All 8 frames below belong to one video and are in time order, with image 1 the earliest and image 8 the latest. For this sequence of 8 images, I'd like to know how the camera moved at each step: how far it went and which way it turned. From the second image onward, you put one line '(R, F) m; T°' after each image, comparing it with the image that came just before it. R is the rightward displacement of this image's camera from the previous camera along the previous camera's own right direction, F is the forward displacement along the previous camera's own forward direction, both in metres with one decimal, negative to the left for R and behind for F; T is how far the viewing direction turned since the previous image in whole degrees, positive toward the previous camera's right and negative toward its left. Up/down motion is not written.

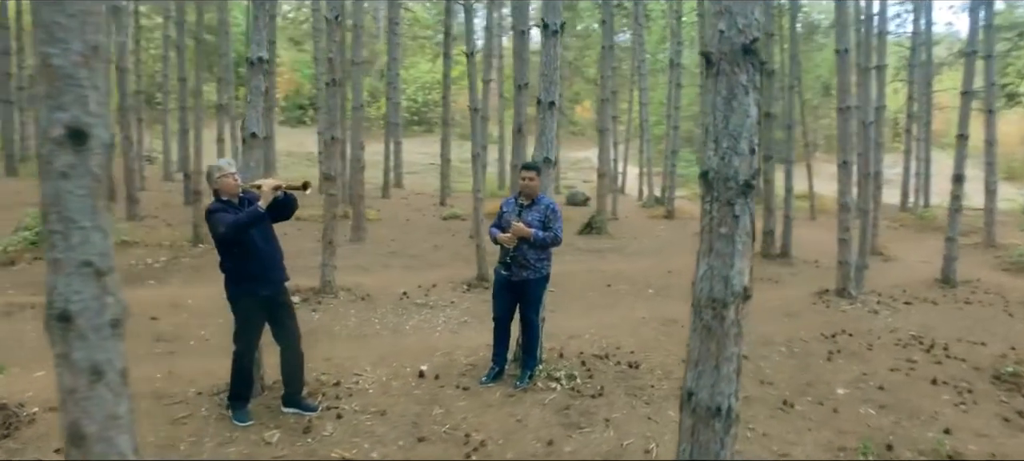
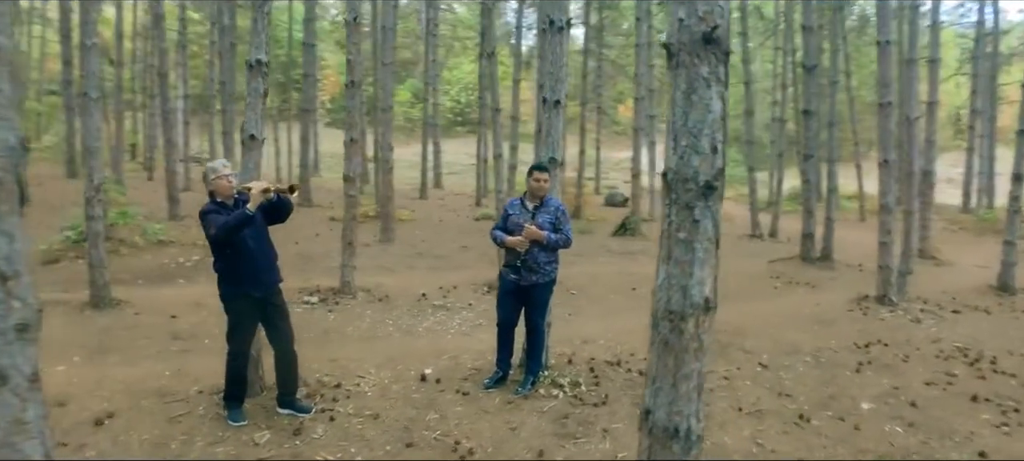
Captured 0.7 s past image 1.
(+0.4, +0.2) m; -4°
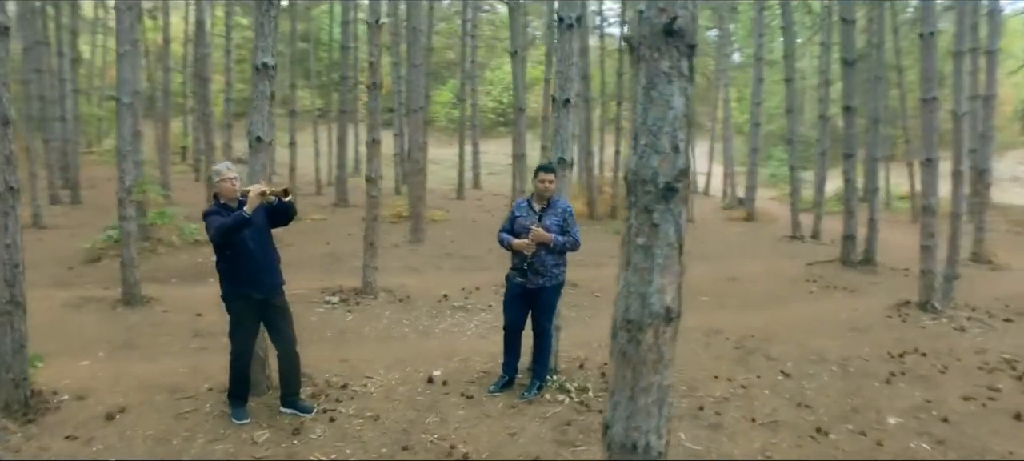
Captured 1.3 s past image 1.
(+0.4, +0.1) m; -4°
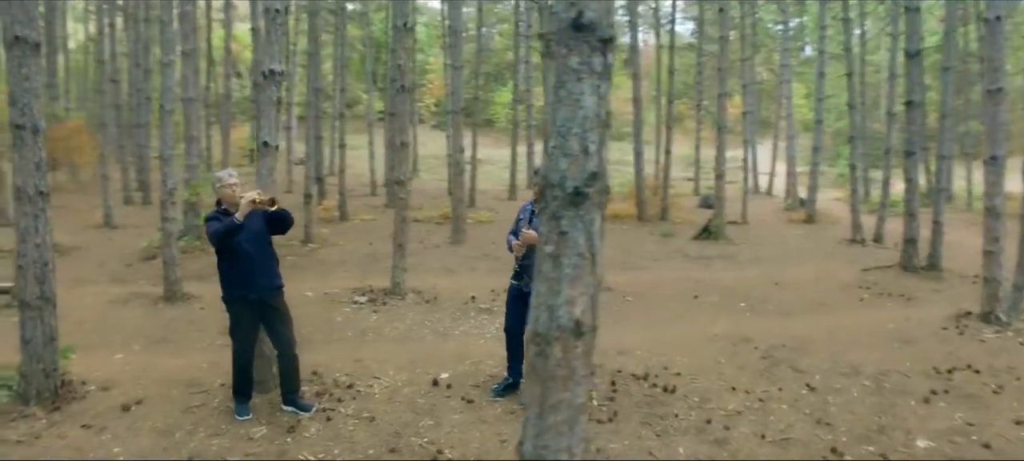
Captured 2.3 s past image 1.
(+0.6, +0.1) m; -6°
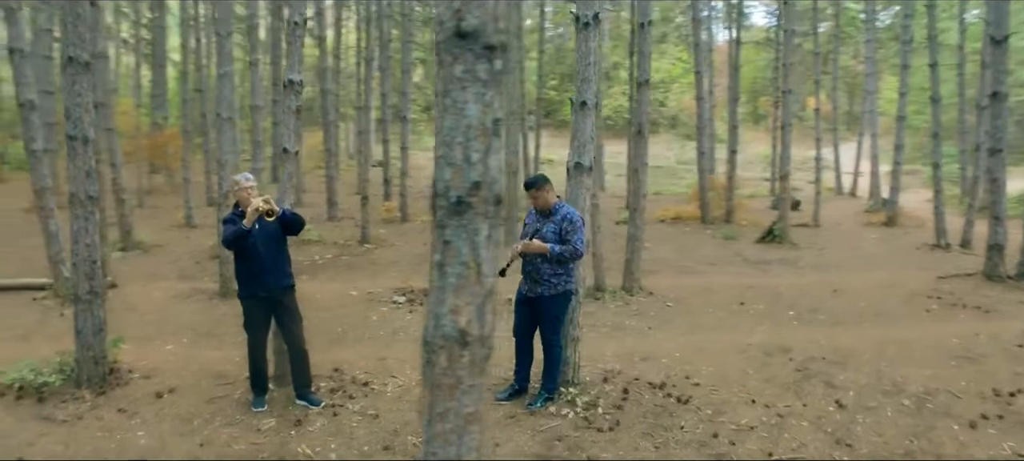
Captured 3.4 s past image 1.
(+0.7, 0.0) m; -8°
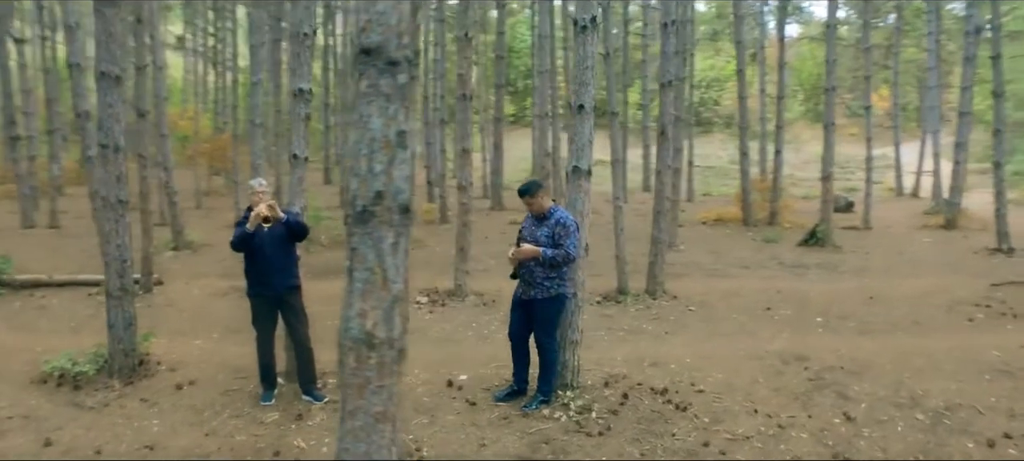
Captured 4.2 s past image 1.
(+0.6, 0.0) m; -5°
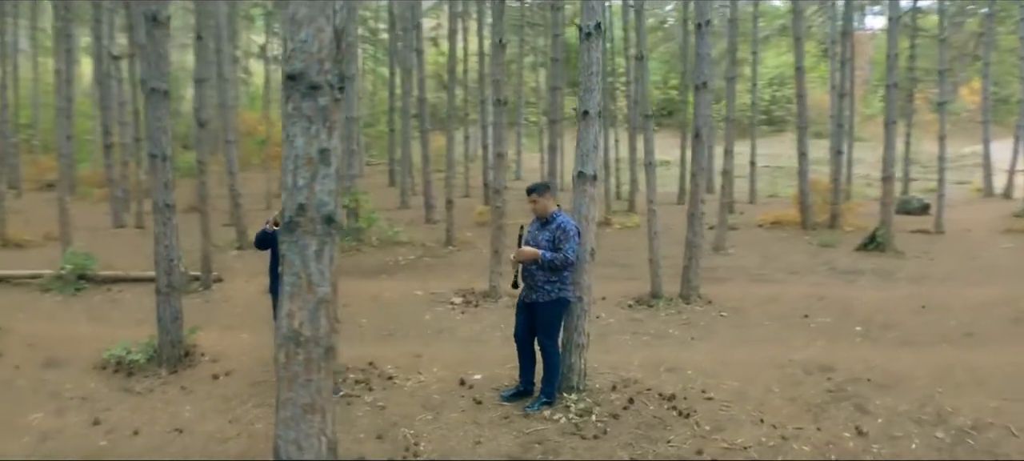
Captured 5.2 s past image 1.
(+0.6, -0.1) m; -7°
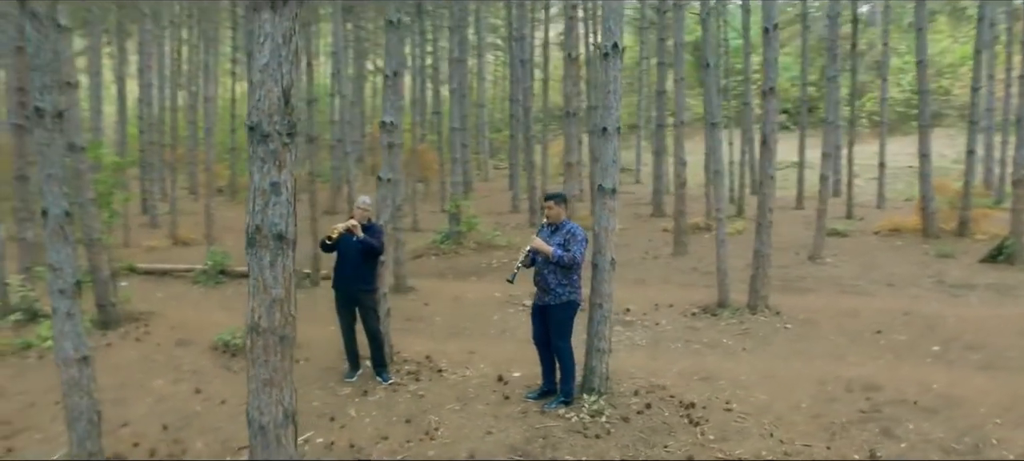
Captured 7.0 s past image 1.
(+1.1, -0.4) m; -13°
